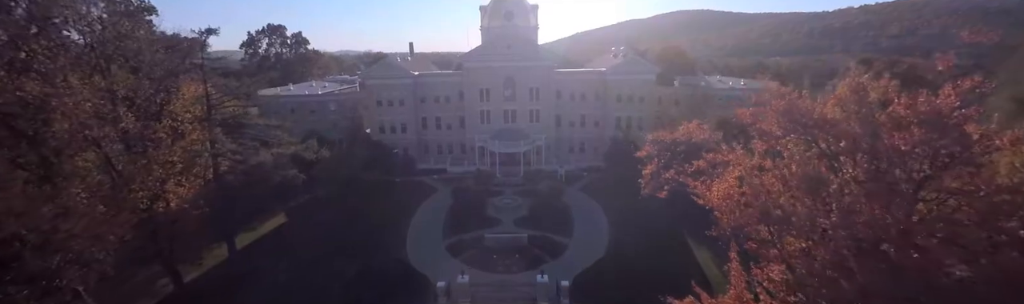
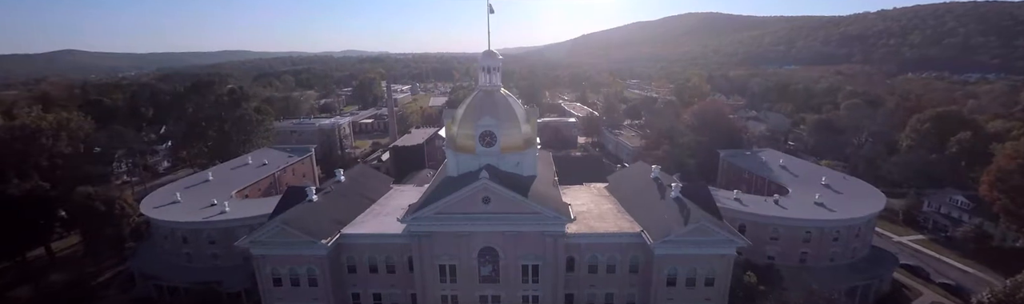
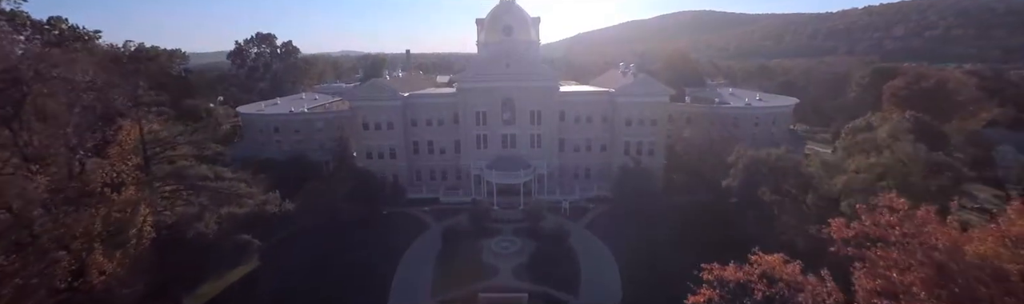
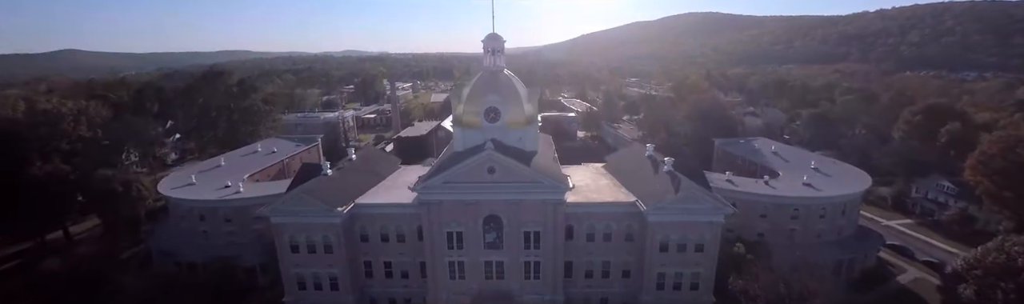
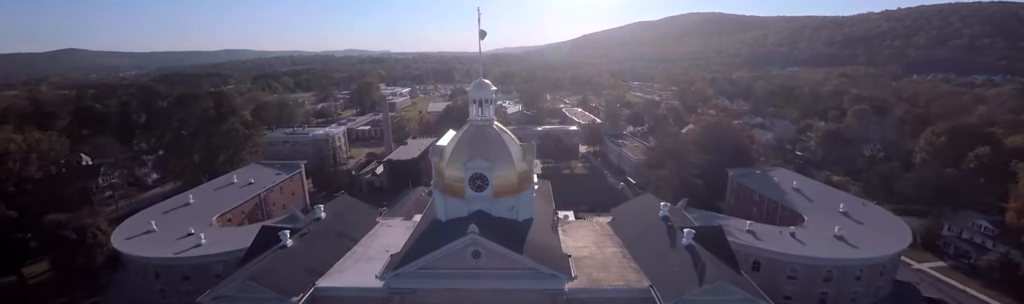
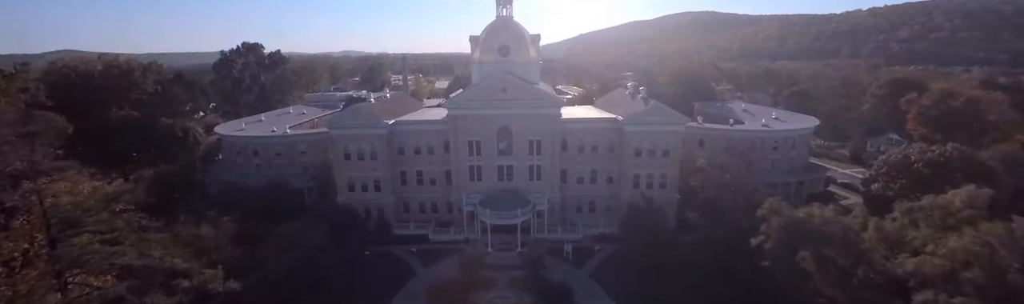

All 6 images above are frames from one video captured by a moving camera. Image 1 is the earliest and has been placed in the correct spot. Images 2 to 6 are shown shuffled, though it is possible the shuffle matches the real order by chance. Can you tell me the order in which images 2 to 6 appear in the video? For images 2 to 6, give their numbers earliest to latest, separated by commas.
3, 6, 4, 2, 5
